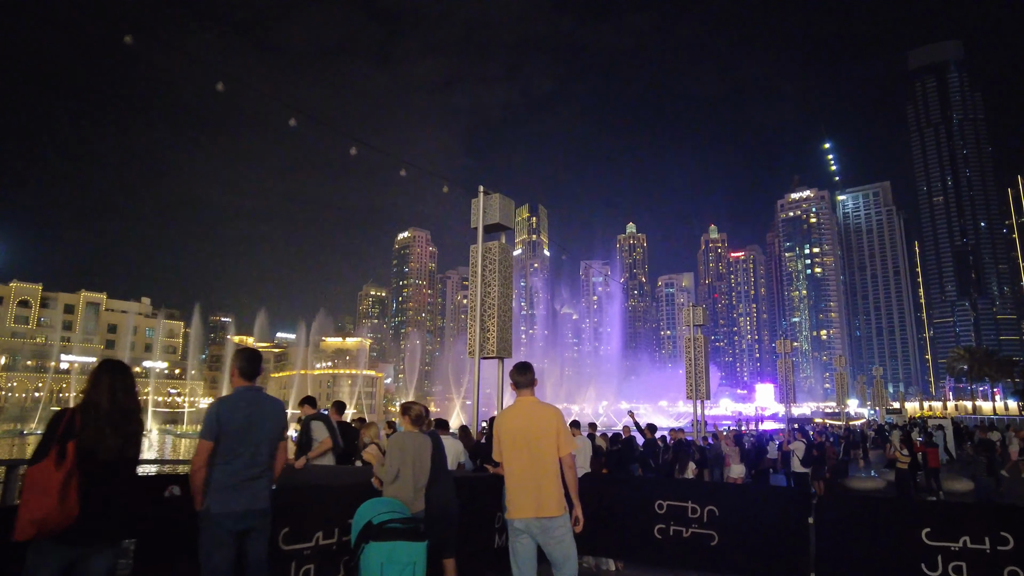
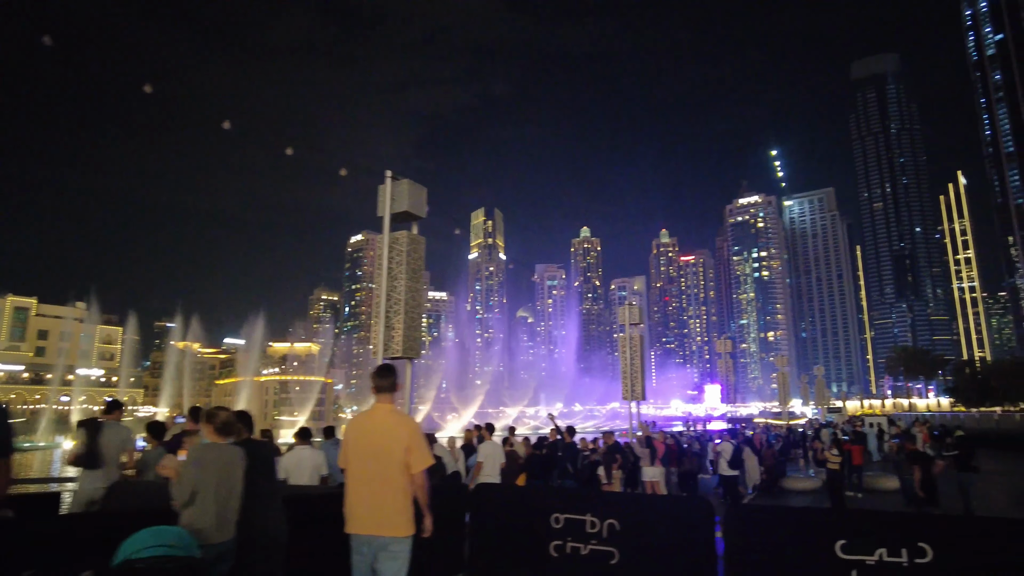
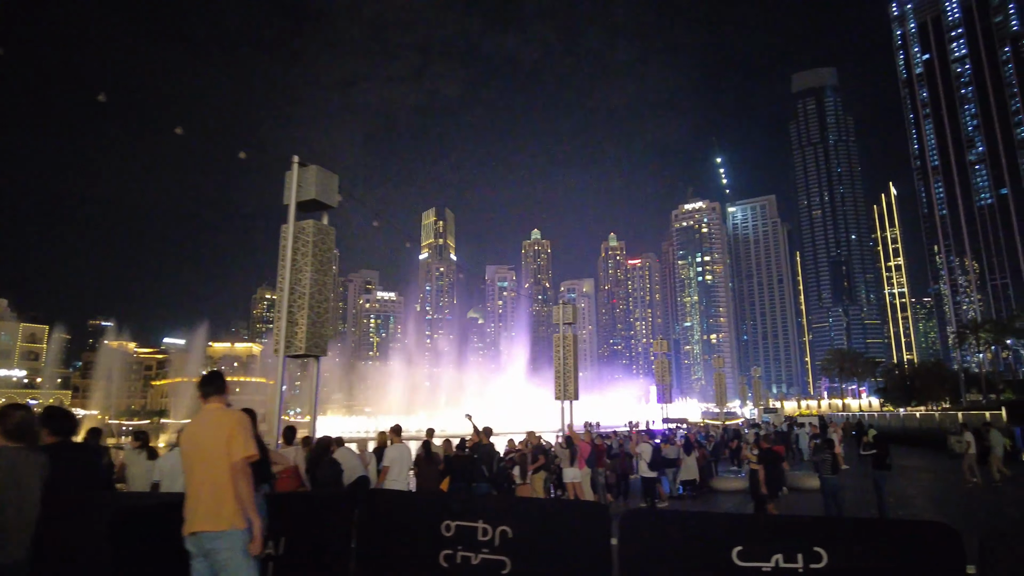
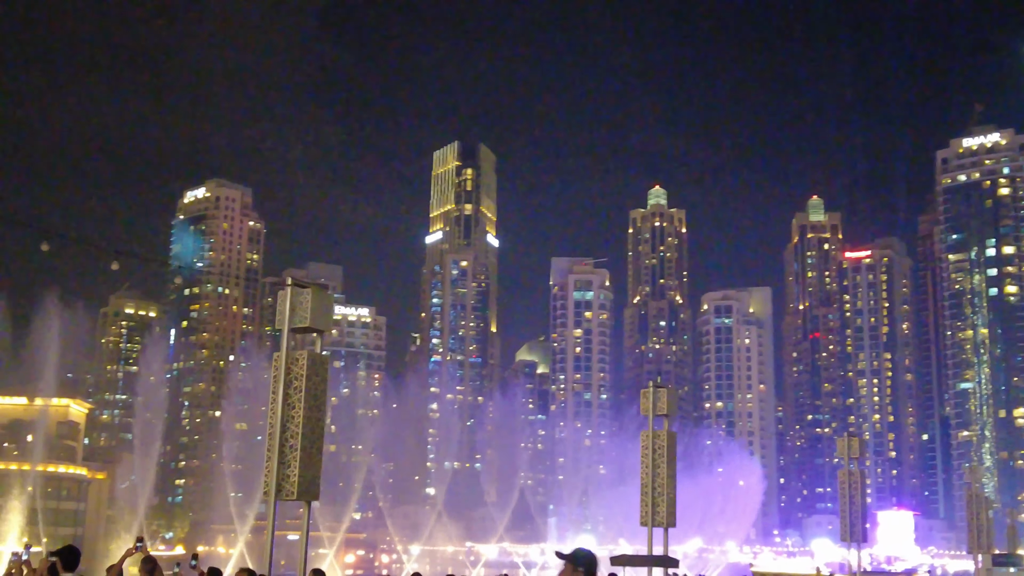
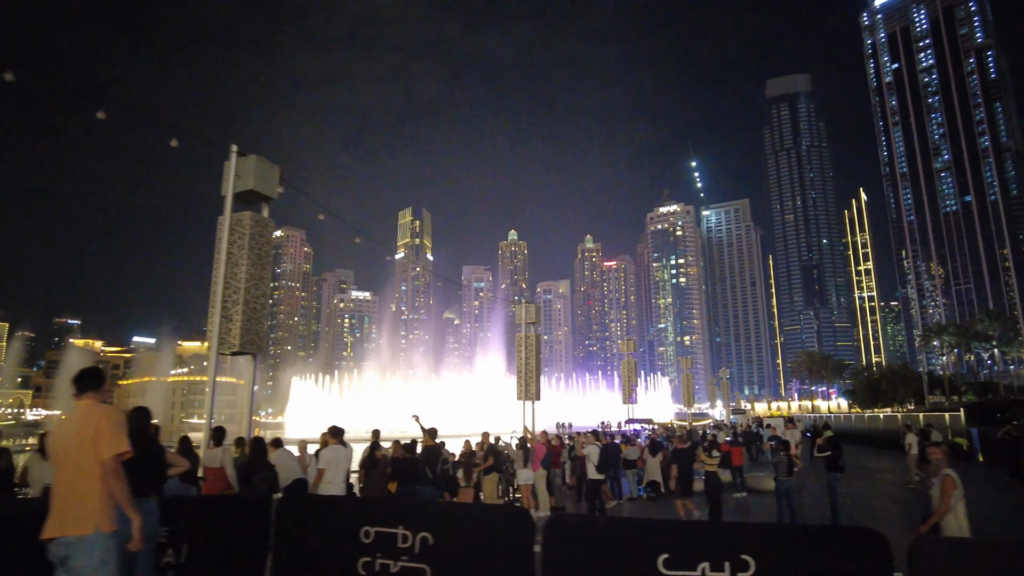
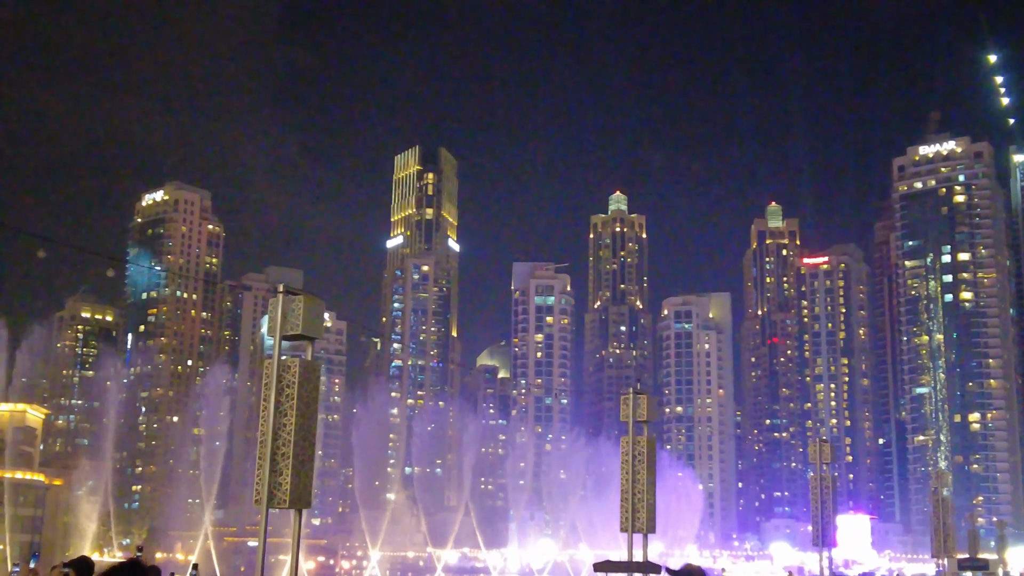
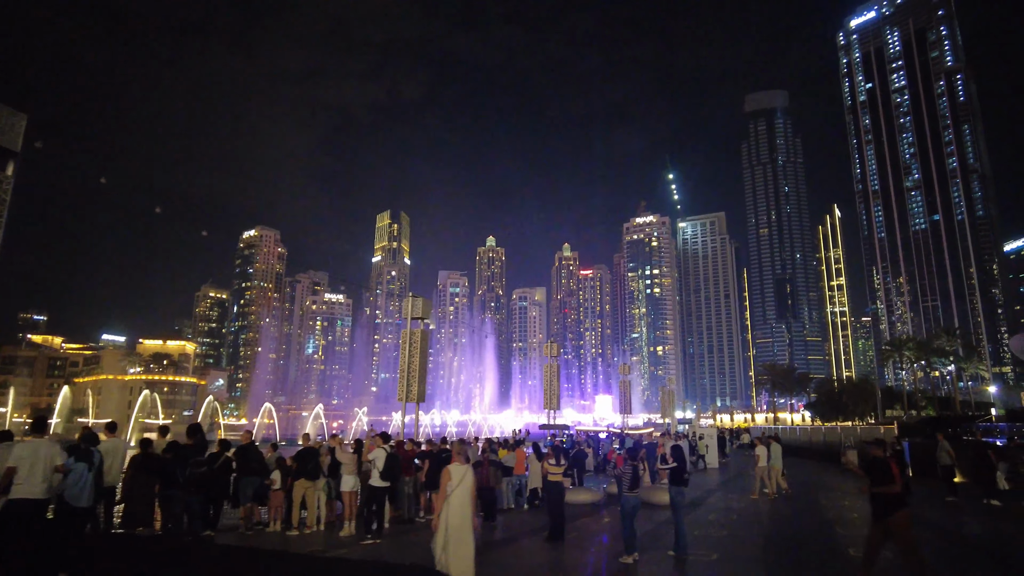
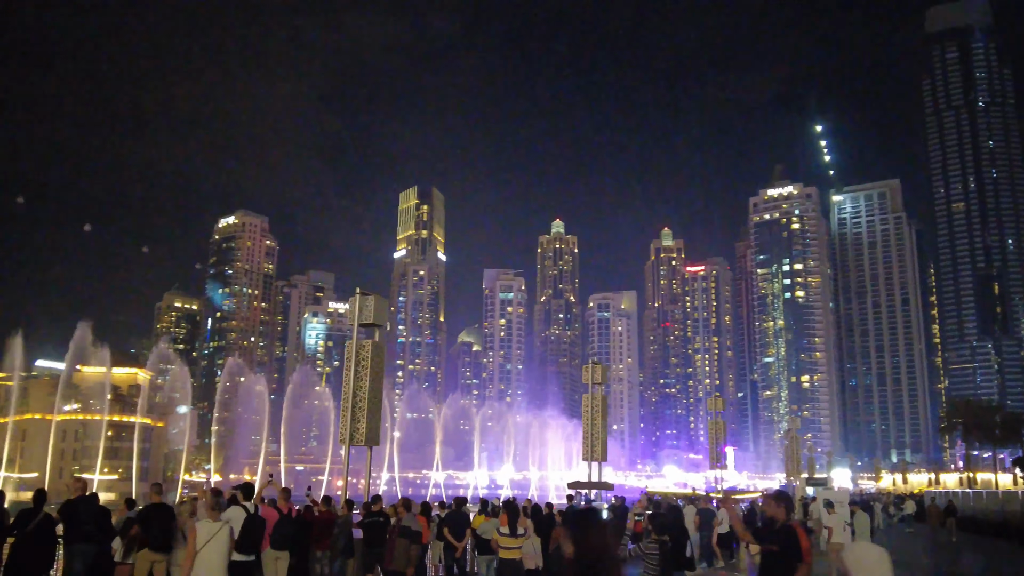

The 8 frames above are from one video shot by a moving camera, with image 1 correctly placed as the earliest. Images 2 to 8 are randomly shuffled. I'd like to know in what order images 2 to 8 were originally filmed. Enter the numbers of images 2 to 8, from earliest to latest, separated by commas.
2, 3, 5, 7, 8, 6, 4
